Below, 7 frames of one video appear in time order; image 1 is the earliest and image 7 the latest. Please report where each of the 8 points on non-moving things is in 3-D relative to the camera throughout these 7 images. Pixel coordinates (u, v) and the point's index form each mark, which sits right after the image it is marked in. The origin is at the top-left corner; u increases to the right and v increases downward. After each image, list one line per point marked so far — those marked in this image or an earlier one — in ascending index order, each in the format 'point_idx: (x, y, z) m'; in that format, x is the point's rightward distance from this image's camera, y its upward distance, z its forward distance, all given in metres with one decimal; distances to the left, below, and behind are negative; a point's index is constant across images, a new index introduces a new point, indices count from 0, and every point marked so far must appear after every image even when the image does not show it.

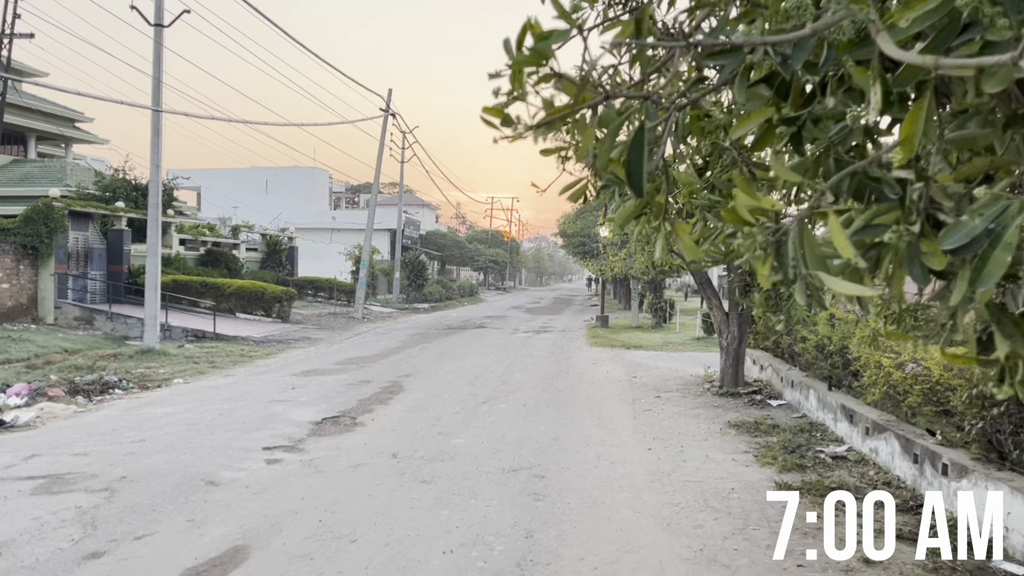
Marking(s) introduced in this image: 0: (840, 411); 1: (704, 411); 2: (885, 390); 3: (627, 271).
0: (+2.8, -1.1, +7.1) m
1: (+2.0, -1.3, +8.5) m
2: (+2.7, -0.7, +6.0) m
3: (+2.8, +0.4, +19.7) m
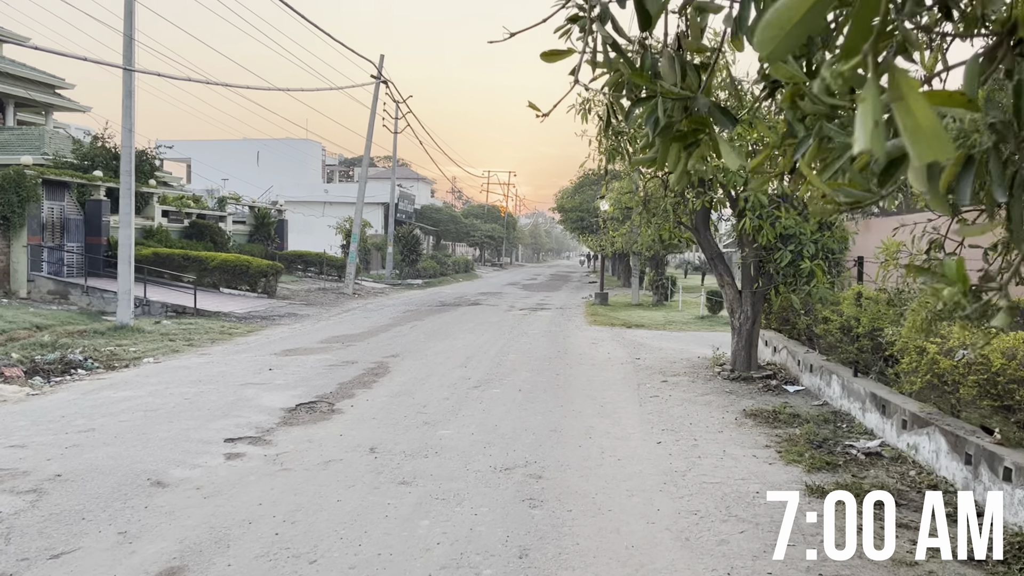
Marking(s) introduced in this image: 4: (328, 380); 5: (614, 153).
0: (+2.8, -0.9, +6.4) m
1: (+1.9, -1.0, +7.8) m
2: (+2.7, -0.6, +5.3) m
3: (+2.7, +0.9, +18.9) m
4: (-1.9, -1.0, +8.7) m
5: (+1.2, +1.5, +9.4) m
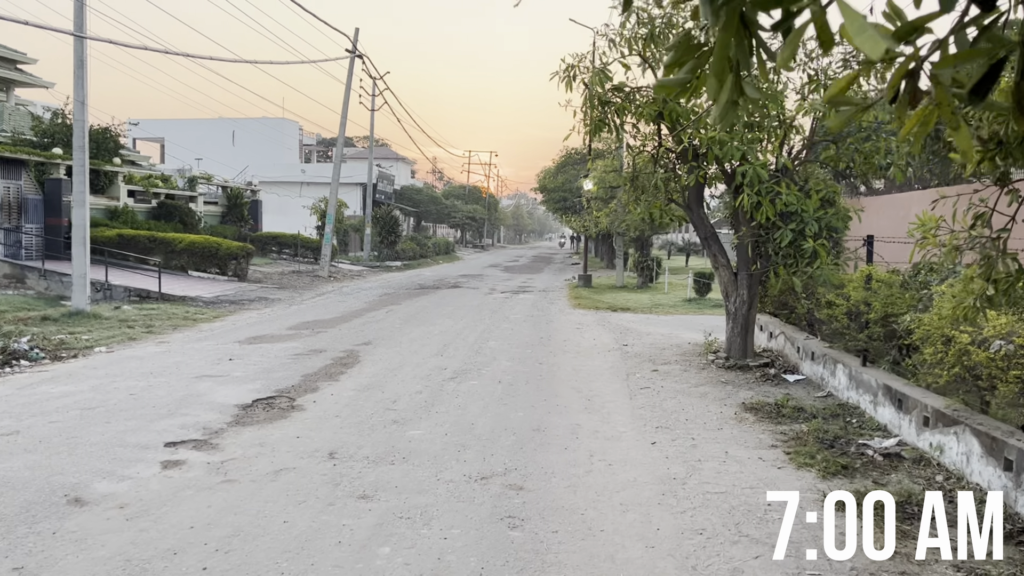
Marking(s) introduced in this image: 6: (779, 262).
0: (+2.6, -0.7, +5.8) m
1: (+1.7, -0.9, +7.2) m
2: (+2.6, -0.5, +4.7) m
3: (+2.3, +1.3, +18.3) m
4: (-2.1, -0.8, +8.0) m
5: (+0.9, +1.7, +8.7) m
6: (+2.5, +0.2, +7.7) m
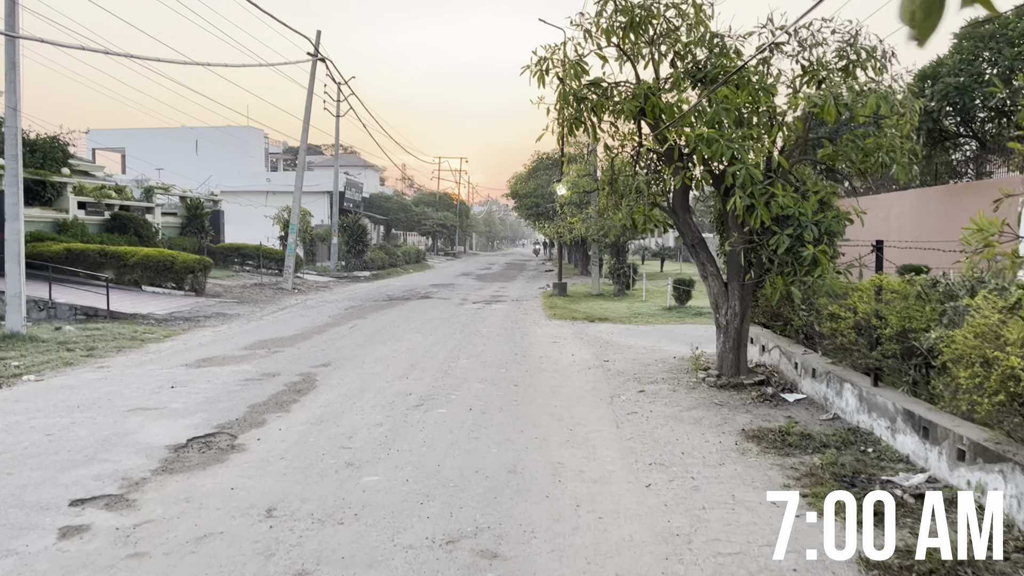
0: (+2.4, -0.8, +5.1) m
1: (+1.5, -1.0, +6.5) m
2: (+2.4, -0.6, +4.1) m
3: (+1.6, +1.2, +17.6) m
4: (-2.4, -1.0, +7.2) m
5: (+0.6, +1.6, +8.0) m
6: (+2.3, +0.1, +7.1) m
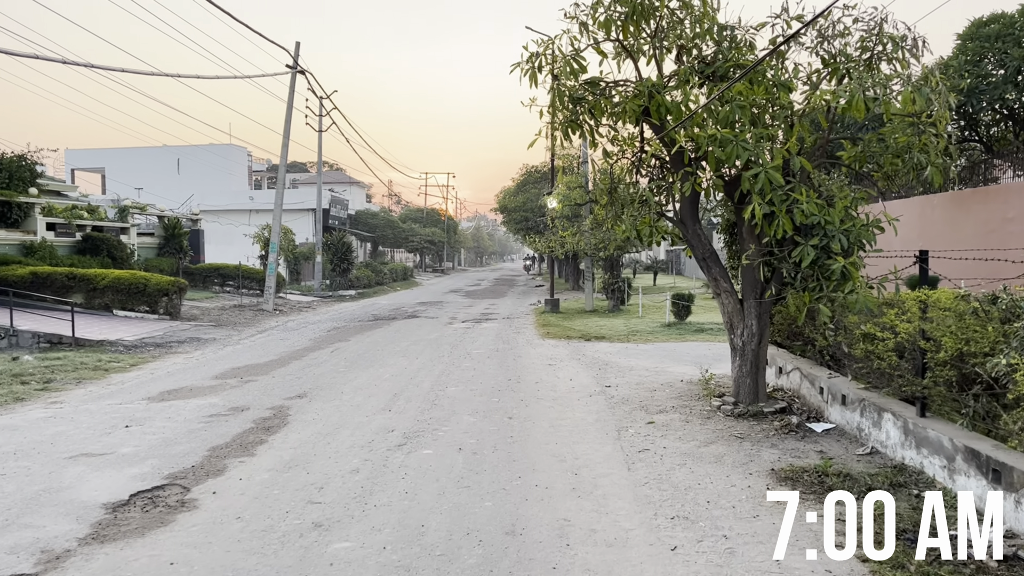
0: (+2.4, -0.9, +4.4) m
1: (+1.5, -1.1, +5.7) m
2: (+2.4, -0.6, +3.3) m
3: (+1.4, +0.8, +16.9) m
4: (-2.4, -1.2, +6.3) m
5: (+0.5, +1.4, +7.3) m
6: (+2.2, 0.0, +6.3) m
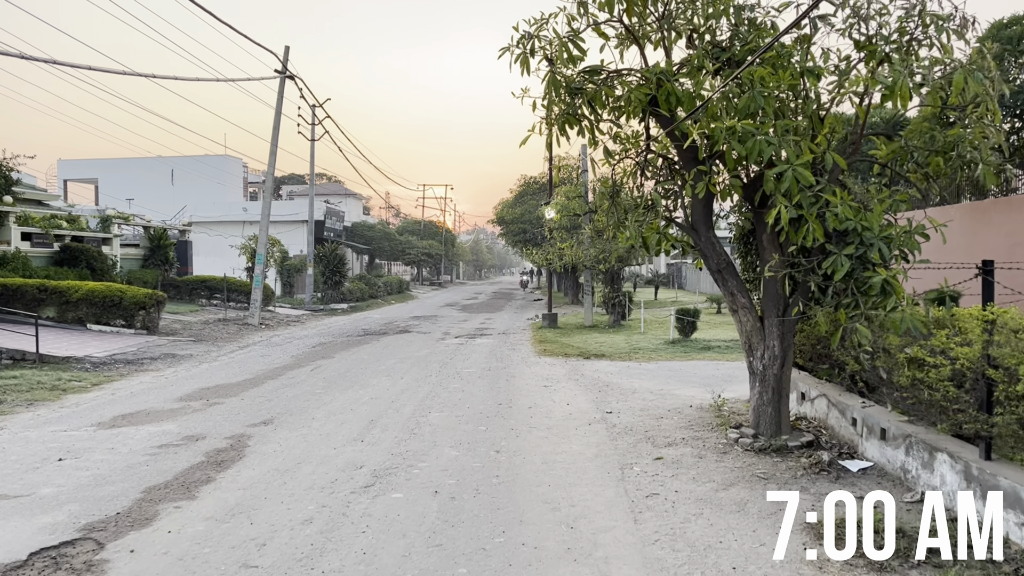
0: (+2.3, -1.0, +3.5) m
1: (+1.4, -1.2, +4.9) m
2: (+2.3, -0.7, +2.5) m
3: (+1.3, +0.5, +16.1) m
4: (-2.5, -1.3, +5.5) m
5: (+0.4, +1.3, +6.4) m
6: (+2.1, -0.1, +5.5) m
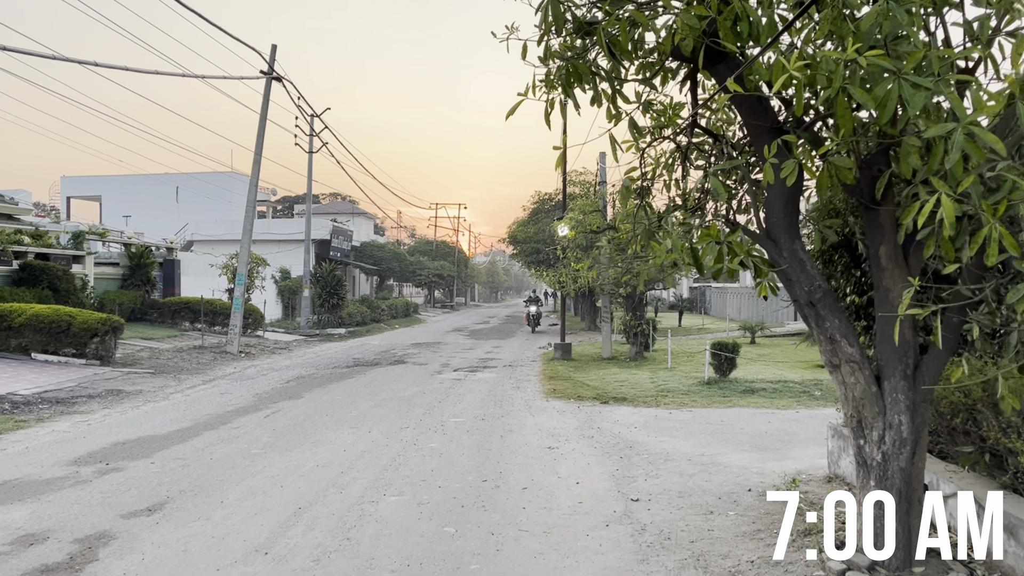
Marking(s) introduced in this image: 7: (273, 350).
0: (+2.1, -1.1, +1.3) m
1: (+1.2, -1.4, +2.6) m
2: (+2.1, -0.8, +0.2) m
3: (+1.5, +0.1, +13.9) m
4: (-2.6, -1.4, +3.3) m
5: (+0.3, +1.1, +4.3) m
6: (+2.0, -0.3, +3.3) m
7: (-5.6, -1.4, +19.4) m
